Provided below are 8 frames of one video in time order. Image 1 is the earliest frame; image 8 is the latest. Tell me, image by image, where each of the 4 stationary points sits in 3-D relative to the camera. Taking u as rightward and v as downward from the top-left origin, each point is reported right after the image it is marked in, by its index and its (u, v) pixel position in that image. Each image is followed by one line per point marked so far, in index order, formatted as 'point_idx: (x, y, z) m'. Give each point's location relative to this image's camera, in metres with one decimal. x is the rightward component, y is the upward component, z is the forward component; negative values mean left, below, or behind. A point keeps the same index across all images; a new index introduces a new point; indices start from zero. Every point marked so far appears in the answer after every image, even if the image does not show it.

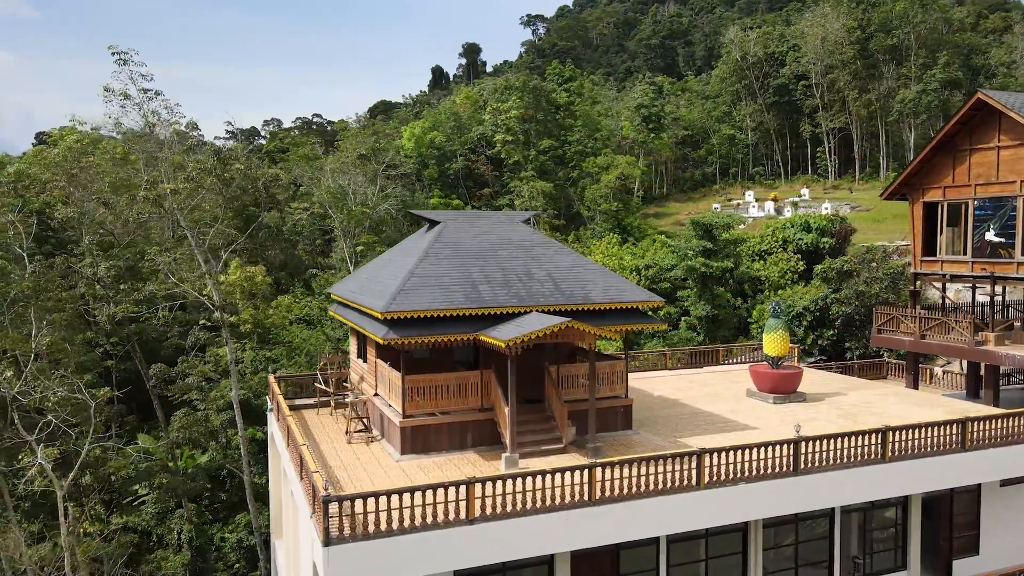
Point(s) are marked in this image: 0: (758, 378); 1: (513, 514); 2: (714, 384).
0: (+5.6, -2.1, +17.0) m
1: (-0.1, -3.1, +10.1) m
2: (+5.1, -2.4, +18.6) m
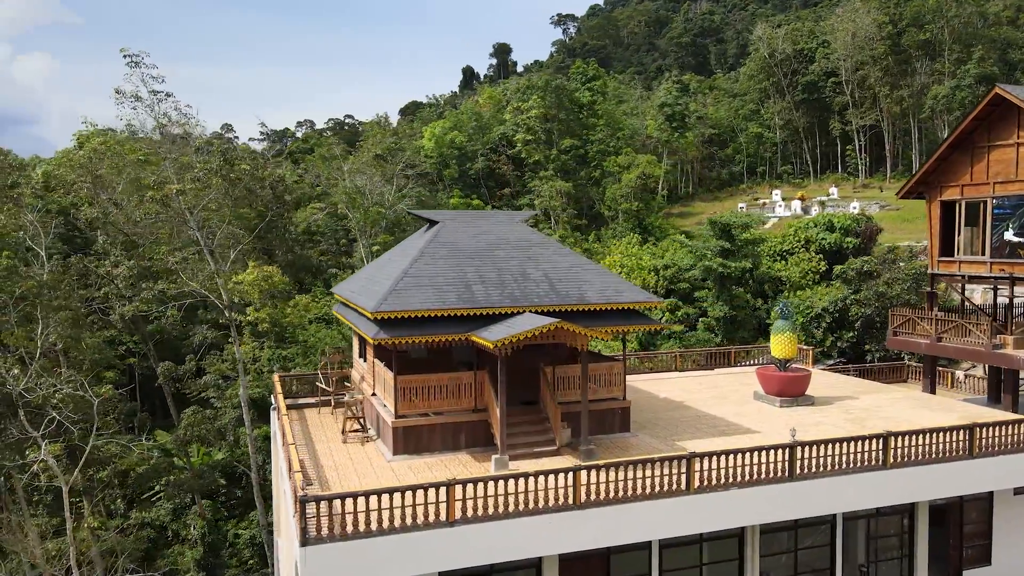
0: (+5.7, -2.1, +16.6) m
1: (-0.3, -3.1, +10.0) m
2: (+5.2, -2.4, +18.3) m
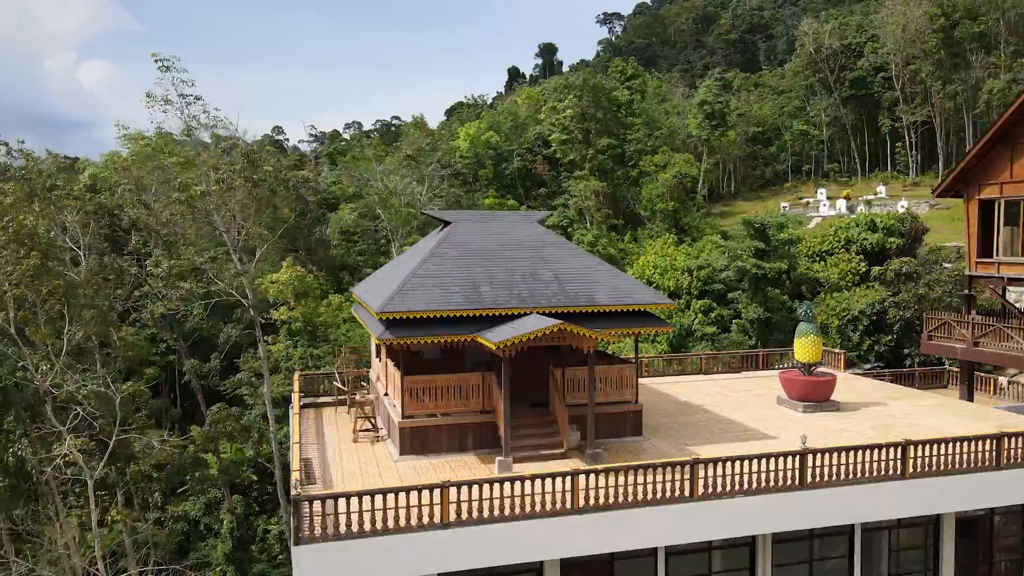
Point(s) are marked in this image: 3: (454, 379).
0: (+6.0, -2.1, +16.2) m
1: (-0.4, -3.1, +9.9) m
2: (+5.6, -2.5, +17.8) m
3: (-1.0, -1.6, +12.6) m
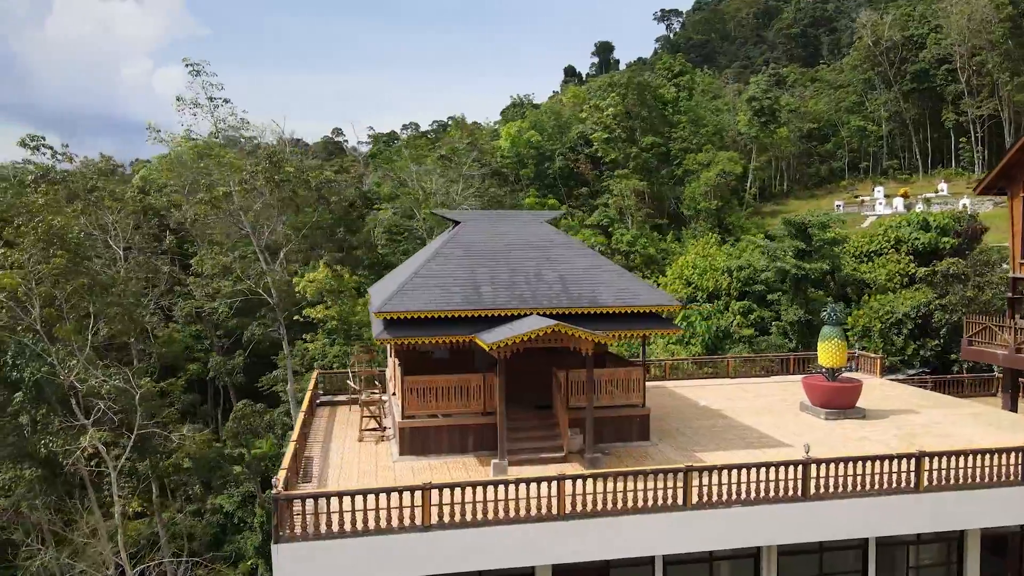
0: (+6.3, -2.2, +15.6) m
1: (-0.6, -3.1, +9.8) m
2: (+6.0, -2.5, +17.2) m
3: (-1.0, -1.6, +12.6) m
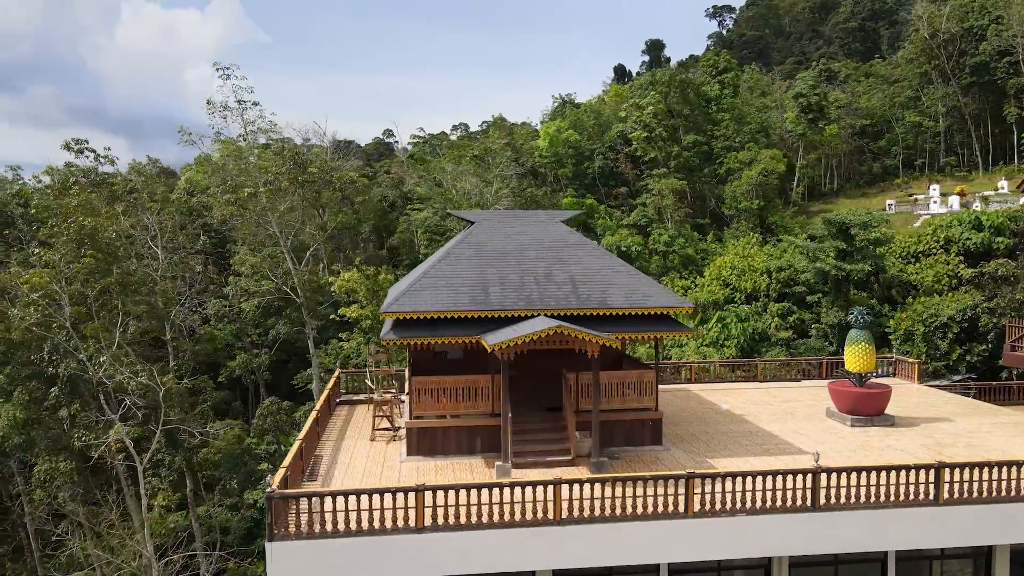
0: (+6.6, -2.2, +15.0) m
1: (-0.6, -3.1, +9.7) m
2: (+6.4, -2.5, +16.7) m
3: (-0.8, -1.6, +12.5) m
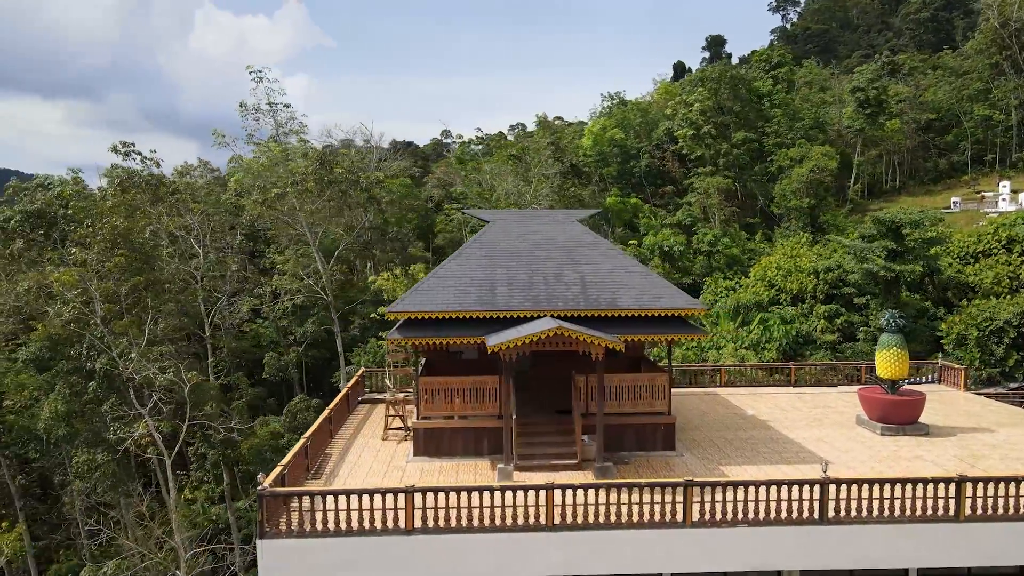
0: (+6.9, -2.2, +14.3) m
1: (-0.7, -3.1, +9.6) m
2: (+6.9, -2.6, +16.0) m
3: (-0.7, -1.6, +12.4) m
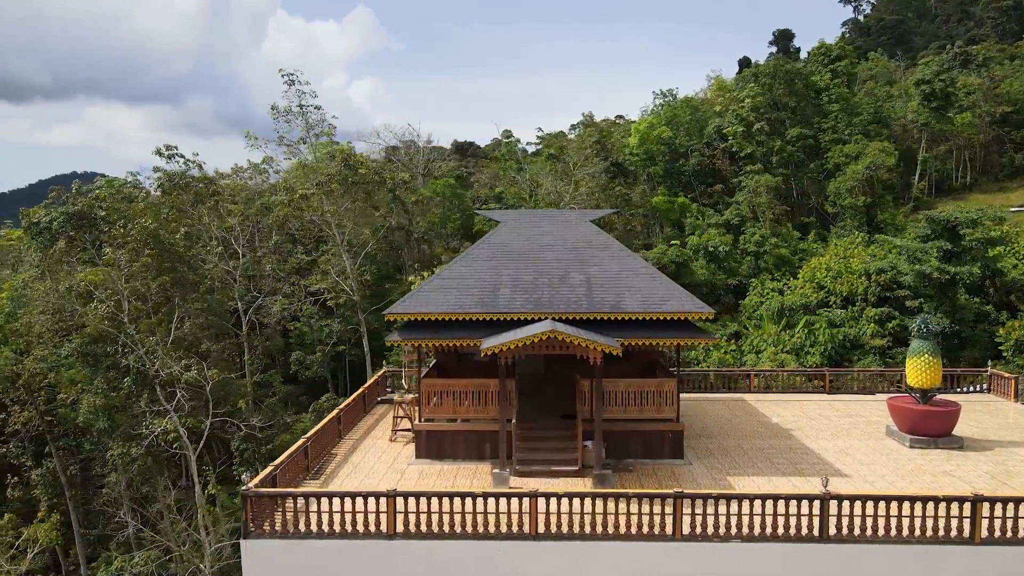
0: (+7.1, -2.3, +13.6) m
1: (-0.9, -3.2, +9.5) m
2: (+7.2, -2.6, +15.3) m
3: (-0.7, -1.6, +12.3) m
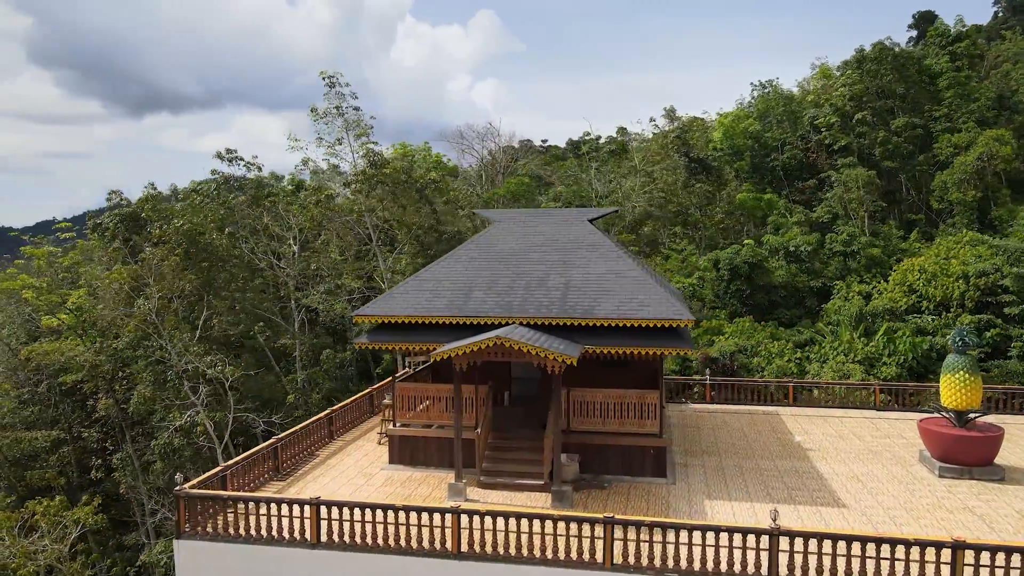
0: (+6.7, -2.4, +11.9) m
1: (-1.8, -3.2, +9.1) m
2: (+7.1, -2.7, +13.6) m
3: (-1.1, -1.6, +11.8) m
